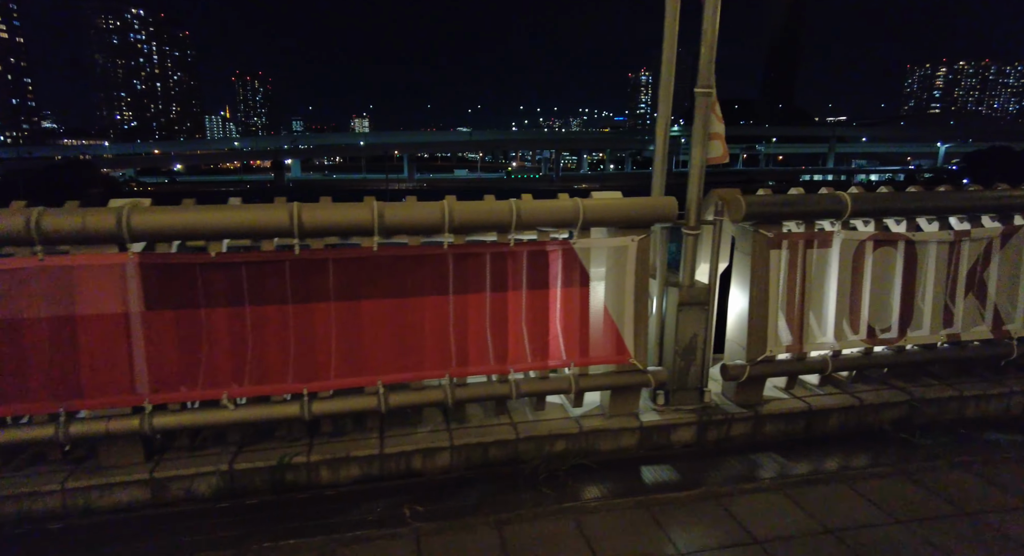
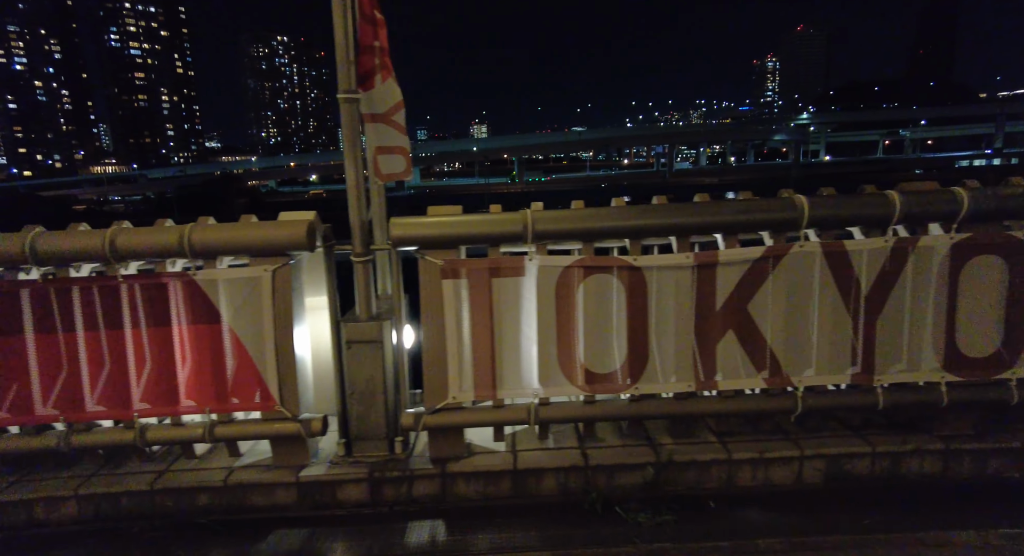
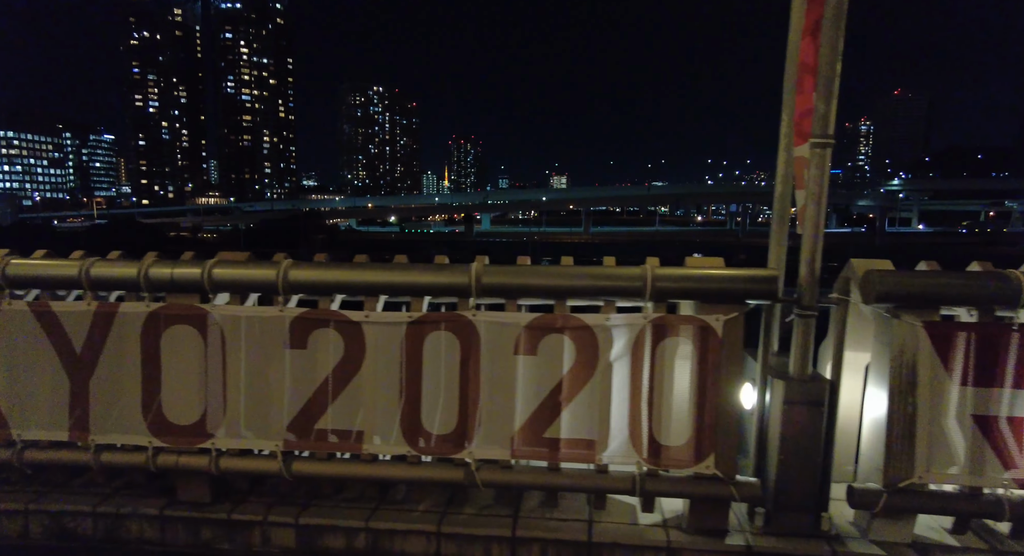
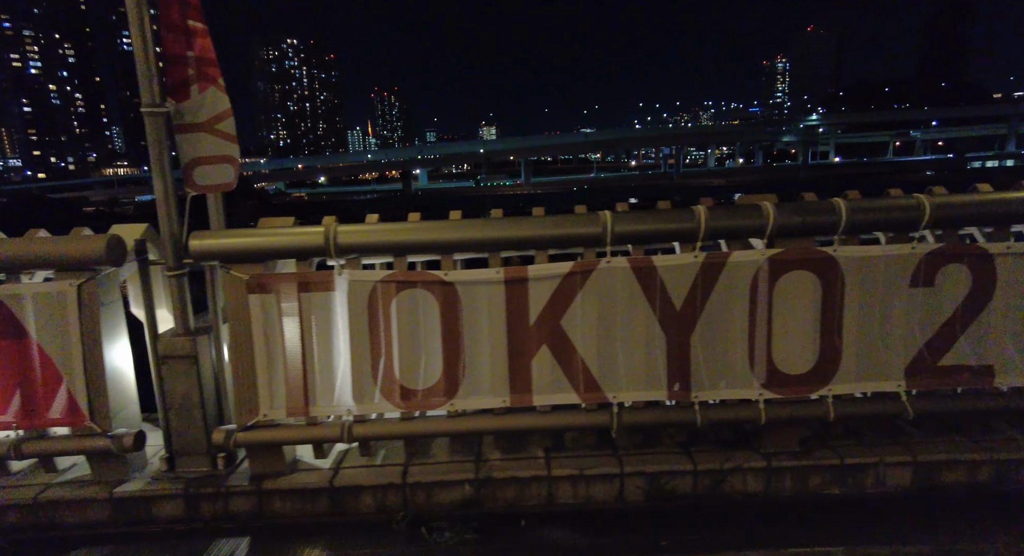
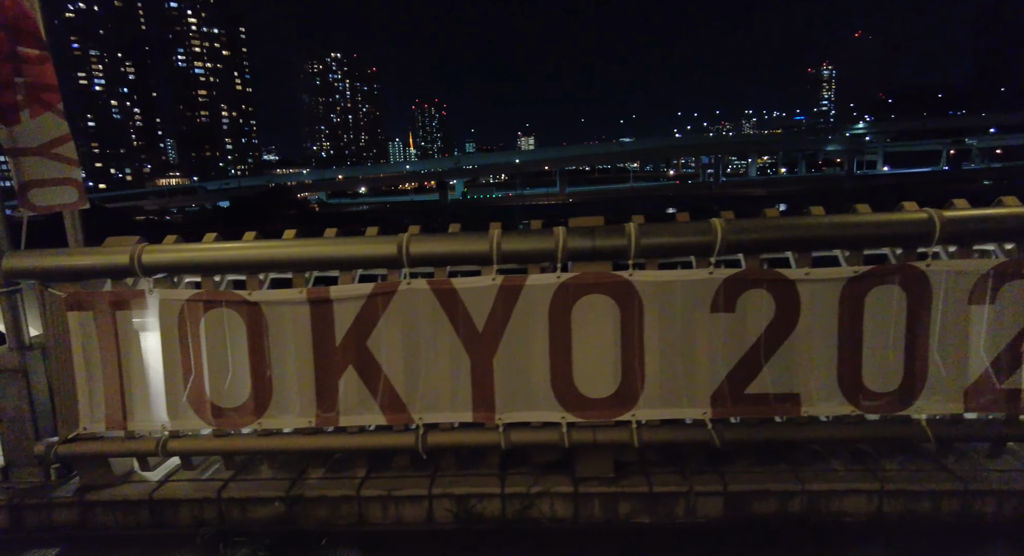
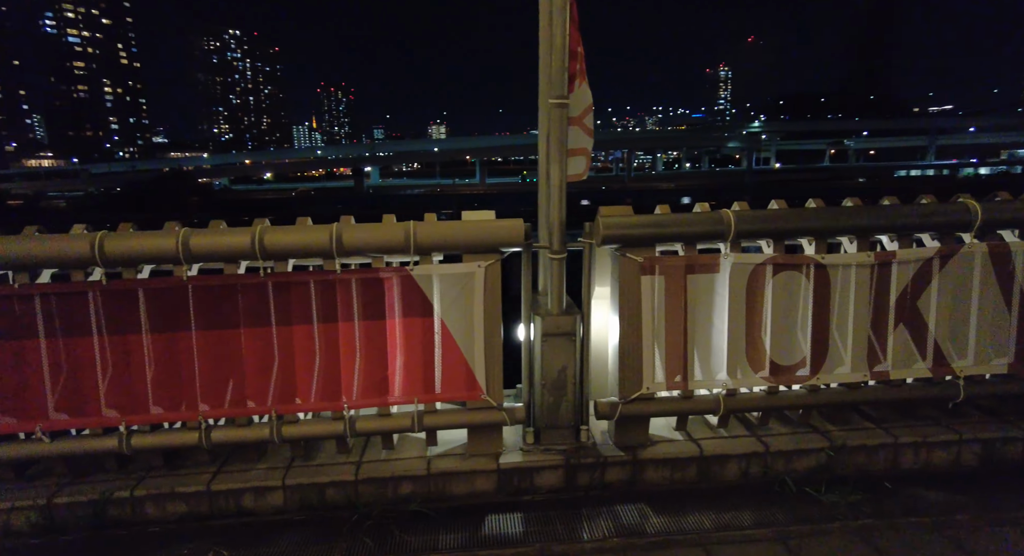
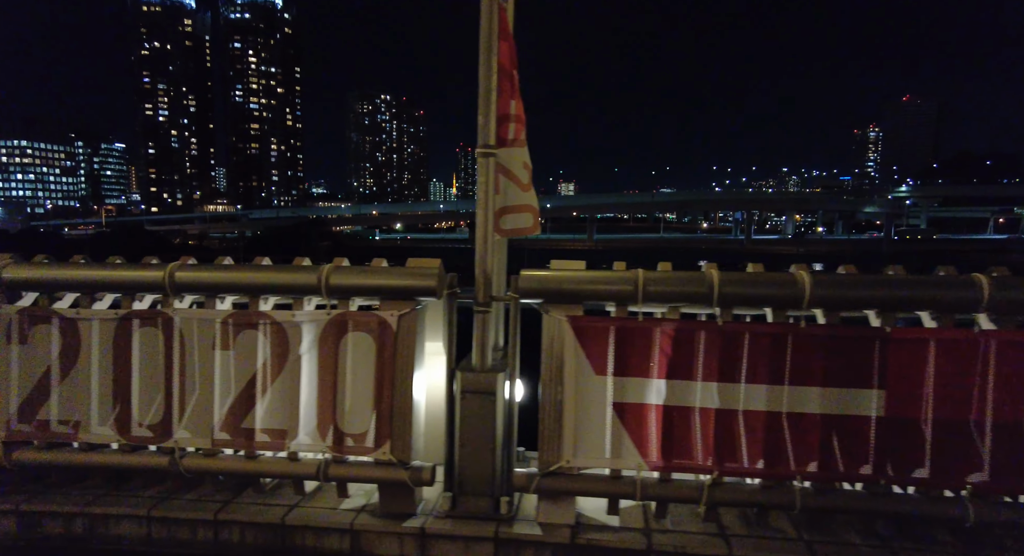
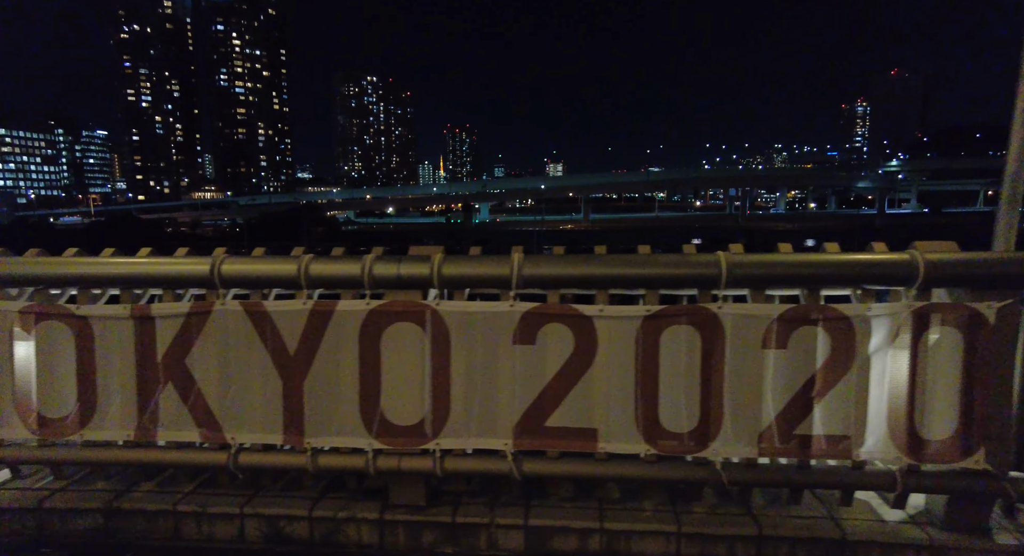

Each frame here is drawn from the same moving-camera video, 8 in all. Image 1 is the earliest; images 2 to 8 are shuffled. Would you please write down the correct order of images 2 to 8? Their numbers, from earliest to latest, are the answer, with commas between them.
6, 2, 4, 5, 8, 3, 7
